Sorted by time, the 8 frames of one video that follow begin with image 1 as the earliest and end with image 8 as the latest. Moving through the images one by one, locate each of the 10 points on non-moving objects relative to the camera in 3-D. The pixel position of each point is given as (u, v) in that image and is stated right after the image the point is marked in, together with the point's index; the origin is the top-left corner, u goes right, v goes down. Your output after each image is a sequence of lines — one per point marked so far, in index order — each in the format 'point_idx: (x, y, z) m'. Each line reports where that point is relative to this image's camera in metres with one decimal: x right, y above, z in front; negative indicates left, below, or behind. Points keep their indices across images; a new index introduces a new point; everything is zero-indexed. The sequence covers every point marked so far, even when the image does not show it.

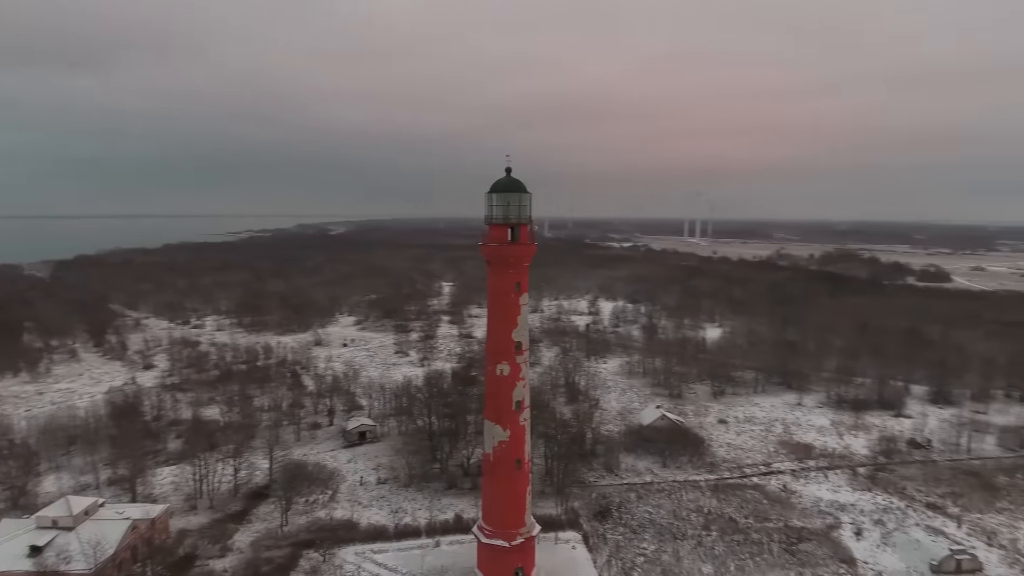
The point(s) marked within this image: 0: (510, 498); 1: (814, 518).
0: (-0.1, -4.9, +12.4) m
1: (+10.2, -7.7, +17.9) m
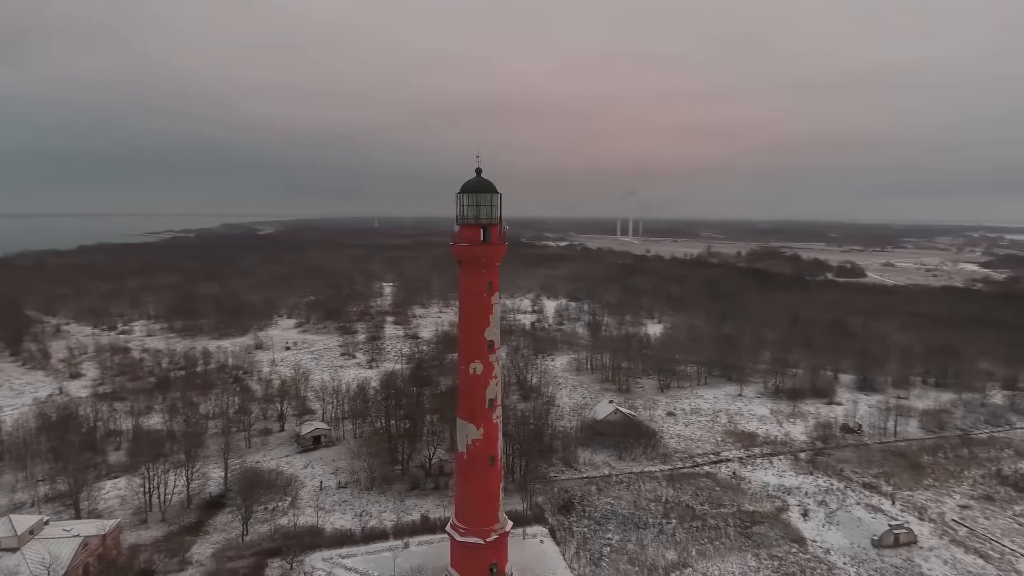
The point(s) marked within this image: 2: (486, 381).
0: (-0.7, -4.9, +12.6) m
1: (+9.0, -7.6, +19.0) m
2: (-0.6, -2.2, +12.3) m
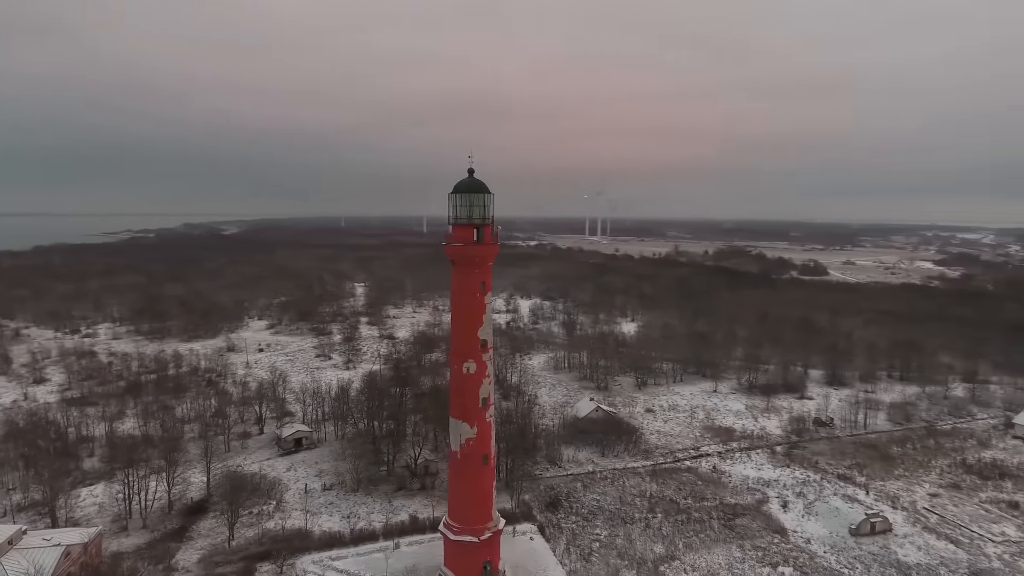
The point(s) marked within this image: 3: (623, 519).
0: (-0.9, -4.9, +12.6) m
1: (+8.5, -7.6, +19.6) m
2: (-0.7, -2.1, +12.4) m
3: (+3.6, -7.5, +17.3) m
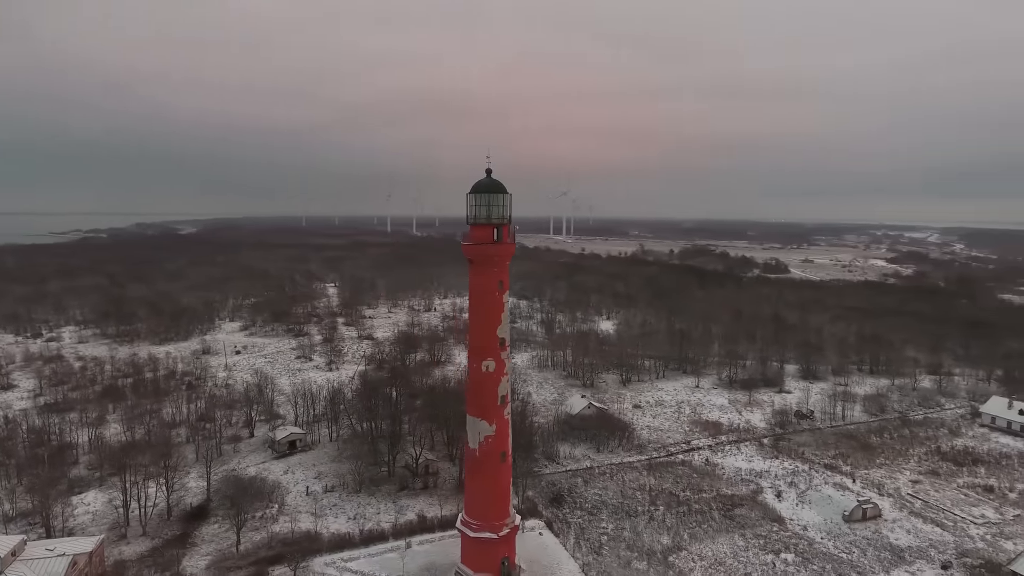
0: (-0.4, -4.9, +12.7) m
1: (+8.6, -7.5, +20.1) m
2: (-0.3, -2.1, +12.5) m
3: (+3.8, -7.4, +17.6) m
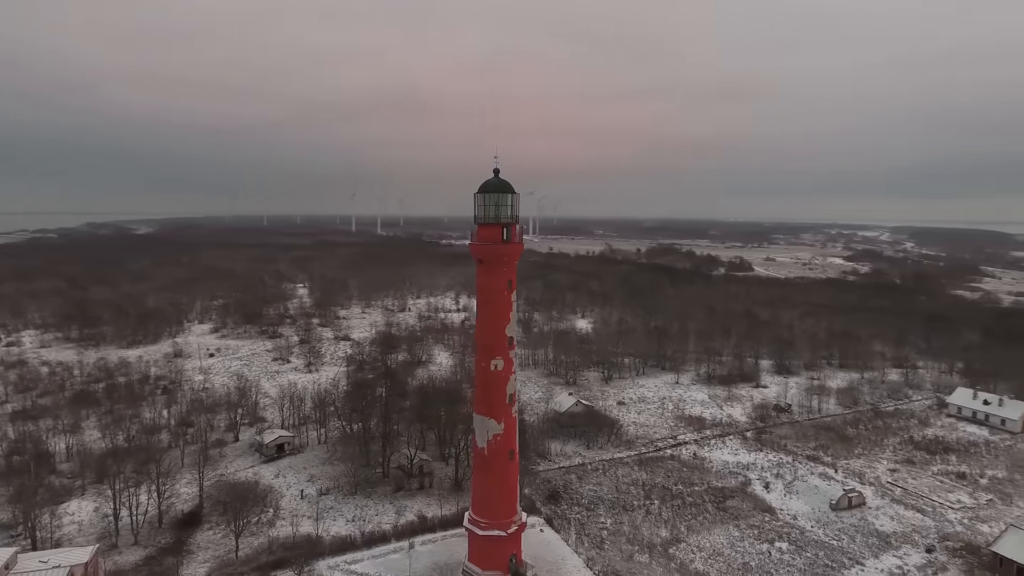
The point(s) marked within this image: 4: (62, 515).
0: (-0.2, -4.8, +12.8) m
1: (+8.4, -7.4, +20.7) m
2: (-0.1, -2.1, +12.6) m
3: (+3.7, -7.3, +17.9) m
4: (-13.7, -6.9, +16.2) m
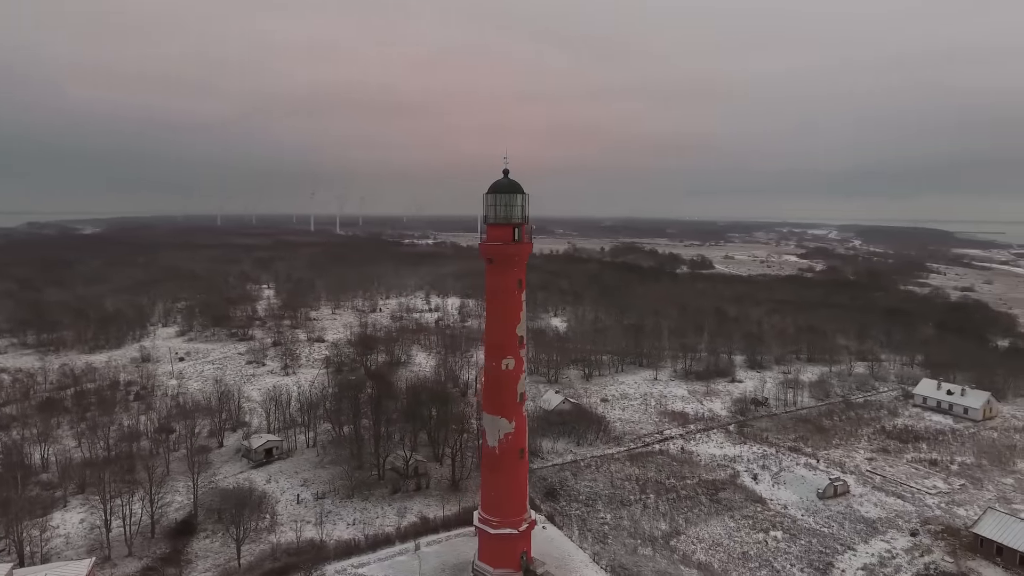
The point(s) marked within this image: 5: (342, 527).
0: (0.0, -4.8, +12.9) m
1: (+8.2, -7.3, +21.2) m
2: (+0.1, -2.1, +12.6) m
3: (+3.7, -7.3, +18.2) m
4: (-13.6, -7.0, +15.5) m
5: (-5.1, -7.1, +15.8) m
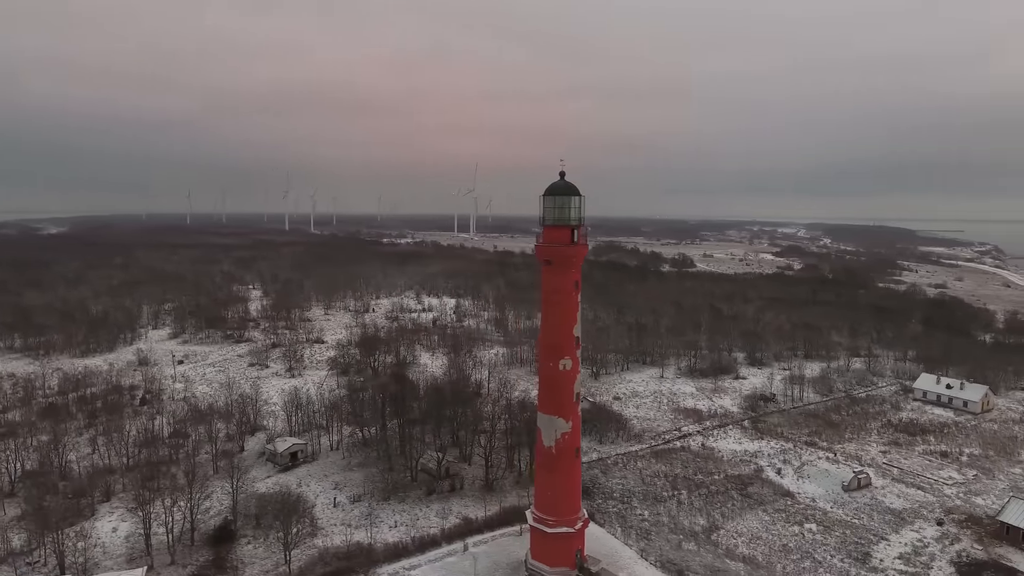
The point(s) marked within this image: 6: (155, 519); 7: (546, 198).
0: (+1.4, -4.9, +13.1) m
1: (+9.3, -7.2, +21.7) m
2: (+1.5, -2.1, +12.8) m
3: (+4.9, -7.3, +18.5) m
4: (-12.3, -7.1, +15.3) m
5: (-3.8, -7.2, +15.9) m
6: (-11.4, -7.4, +17.0) m
7: (+0.7, +2.1, +12.8) m
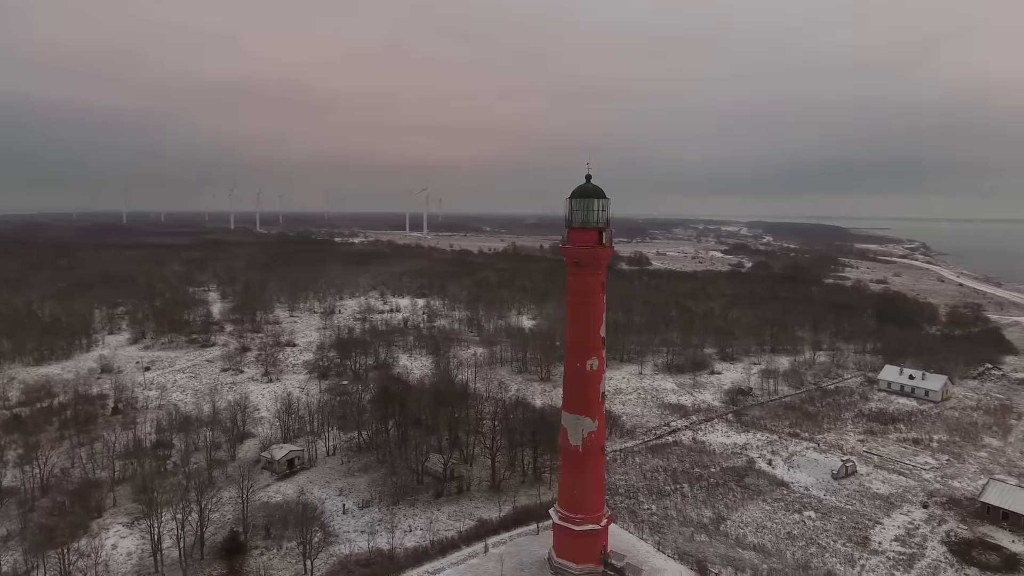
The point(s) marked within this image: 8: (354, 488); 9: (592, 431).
0: (+2.1, -4.9, +13.4) m
1: (+9.4, -7.2, +22.6) m
2: (+2.1, -2.2, +13.2) m
3: (+5.2, -7.3, +19.1) m
4: (-11.7, -7.3, +14.7) m
5: (-3.3, -7.3, +15.9) m
6: (-10.9, -7.6, +16.4) m
7: (+1.3, +2.1, +13.1) m
8: (-5.6, -7.2, +19.3) m
9: (+2.0, -3.5, +13.2) m
